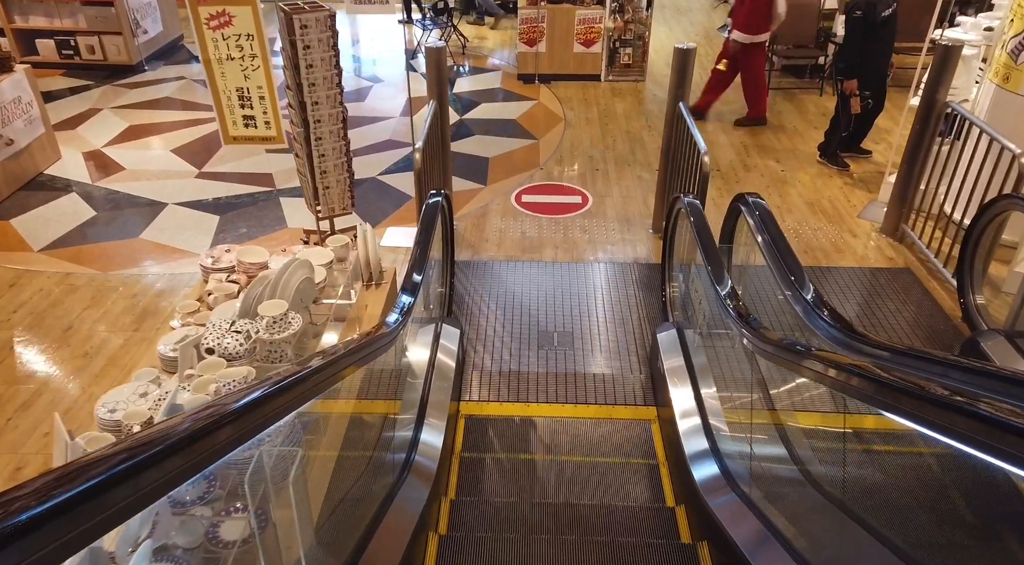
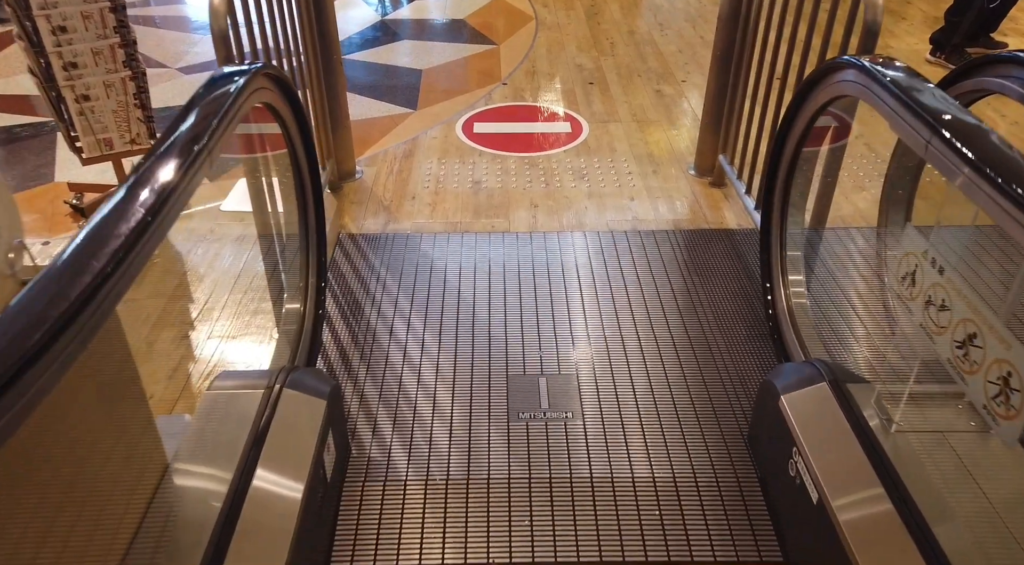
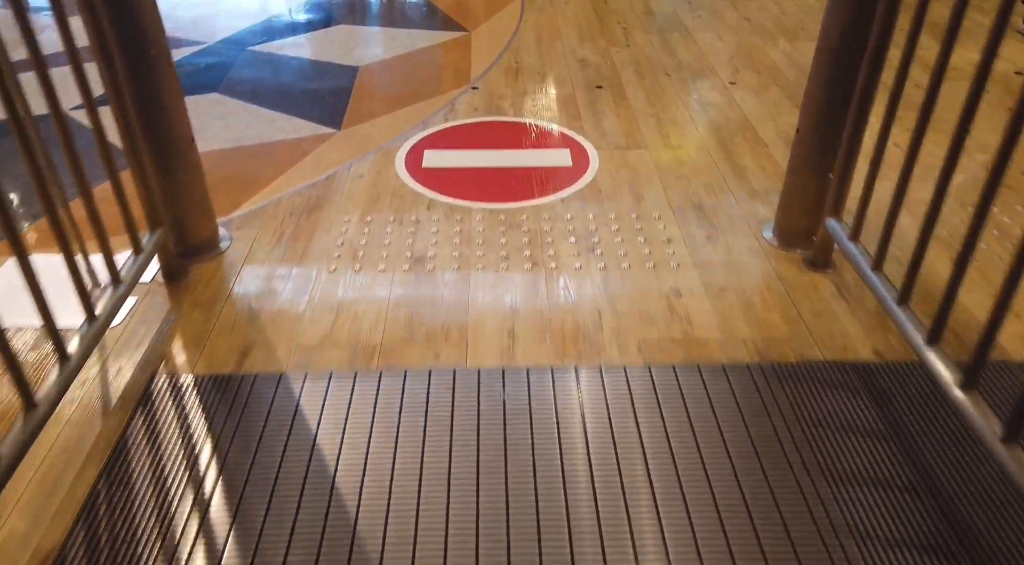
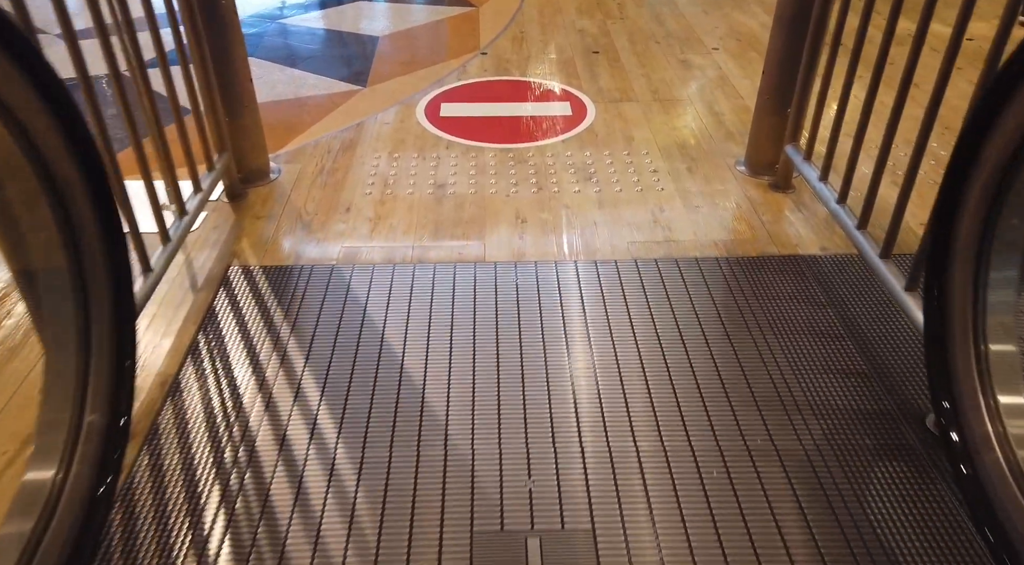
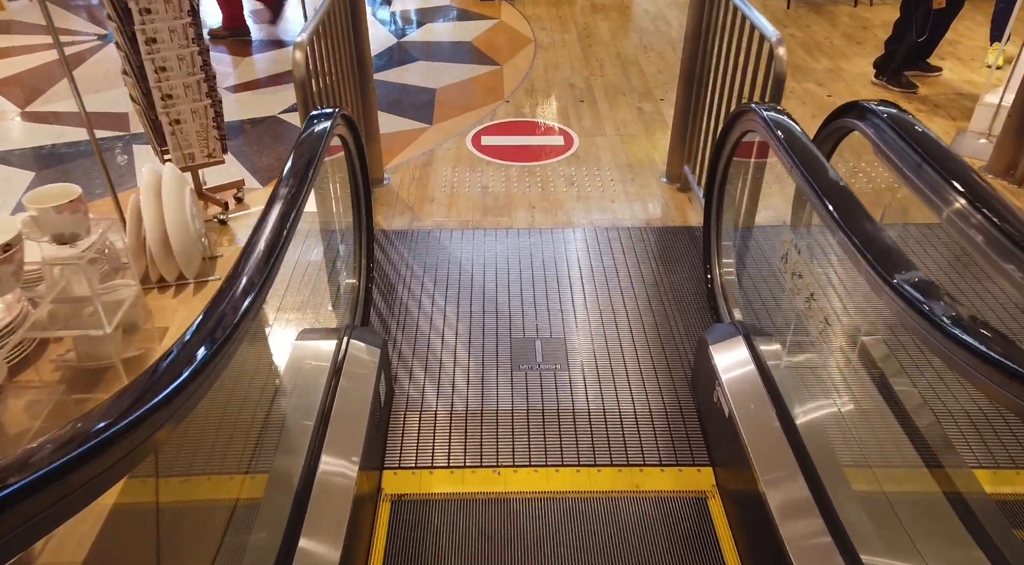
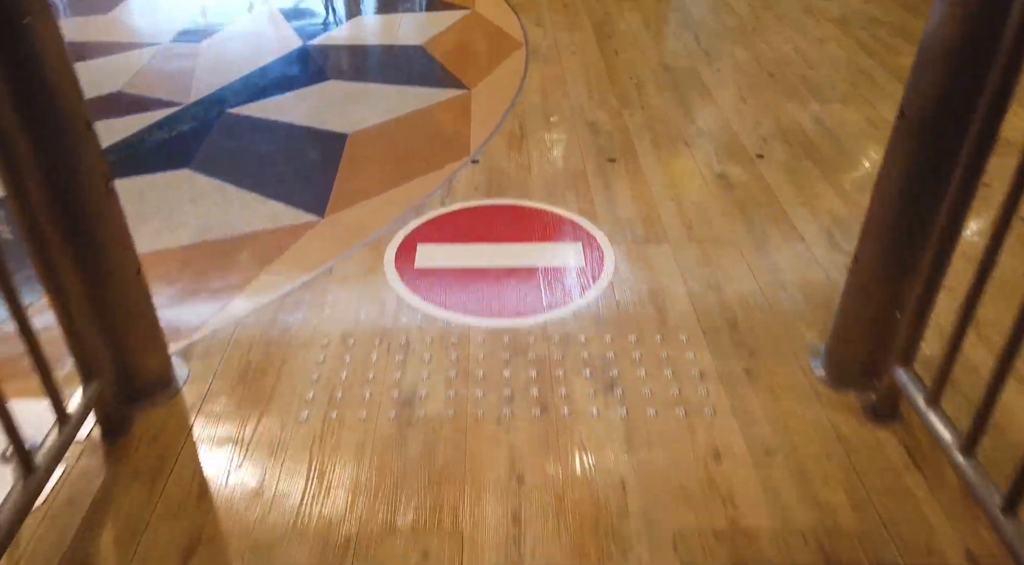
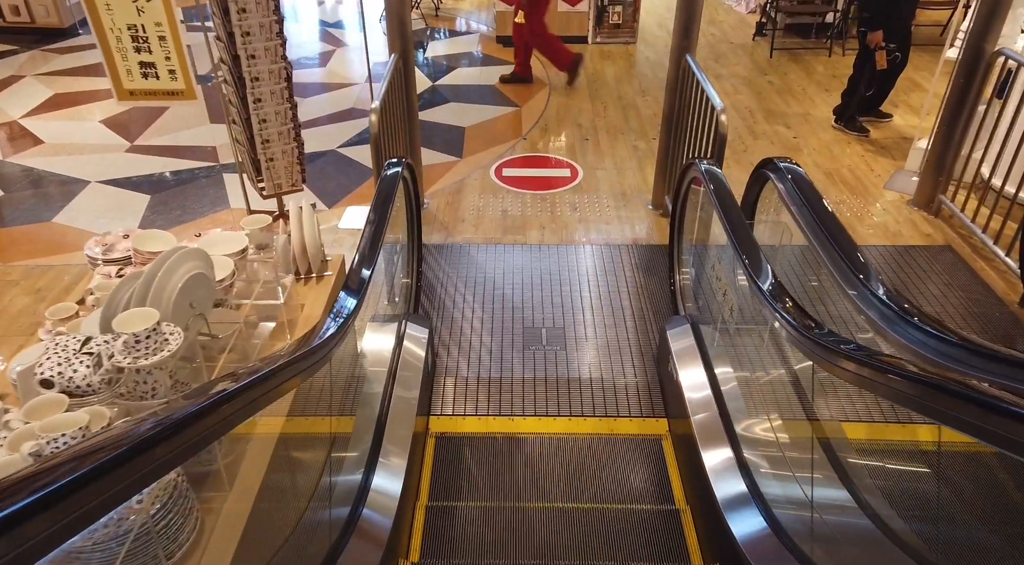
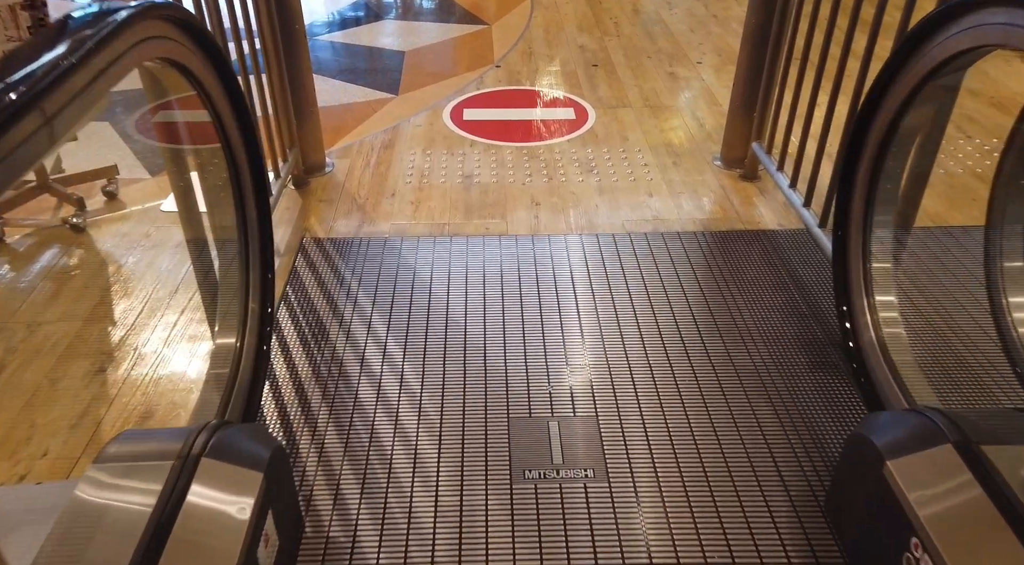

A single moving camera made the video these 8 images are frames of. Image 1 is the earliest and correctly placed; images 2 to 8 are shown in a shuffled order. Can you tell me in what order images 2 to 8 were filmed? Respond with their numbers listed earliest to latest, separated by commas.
7, 5, 2, 8, 4, 3, 6
